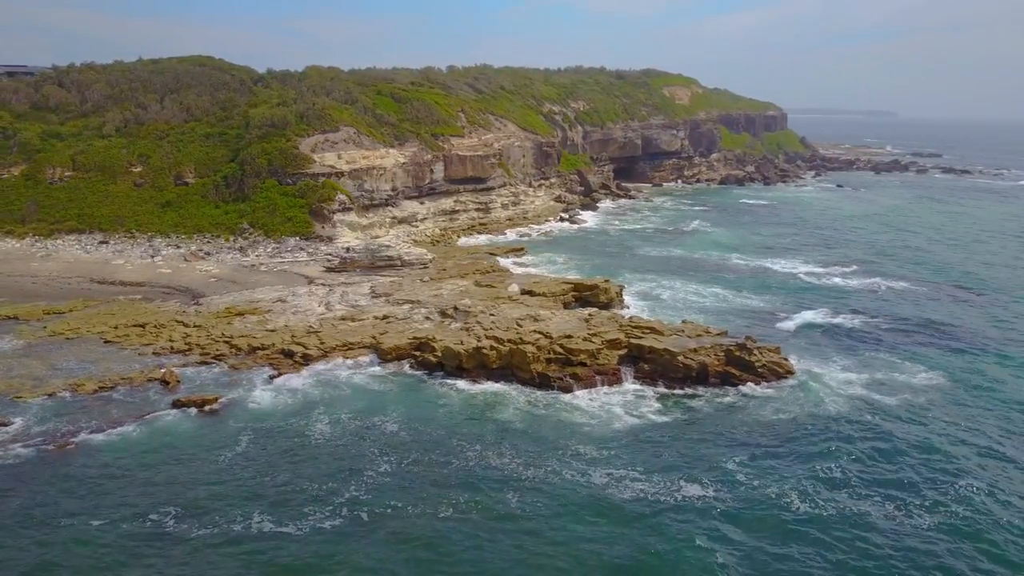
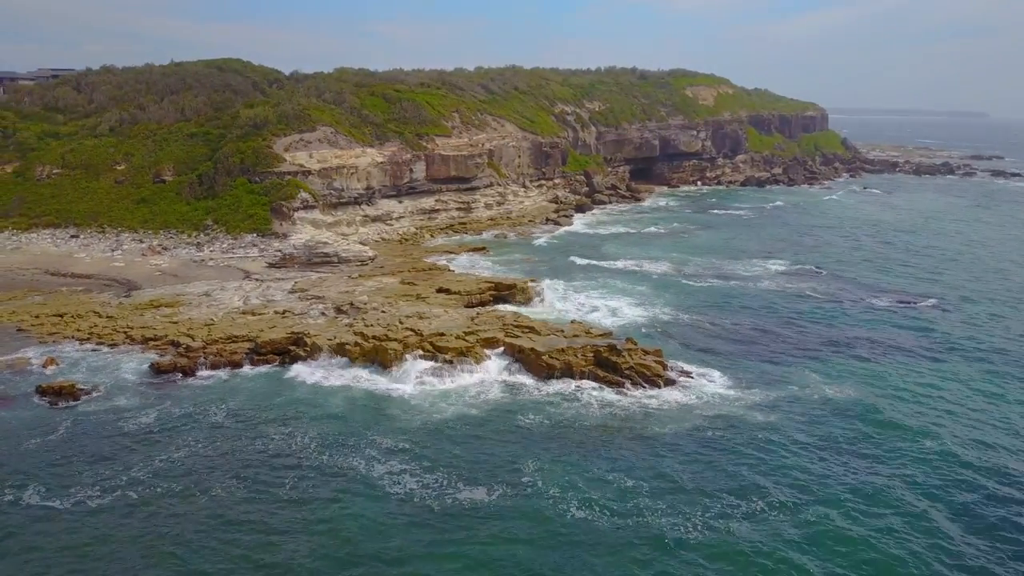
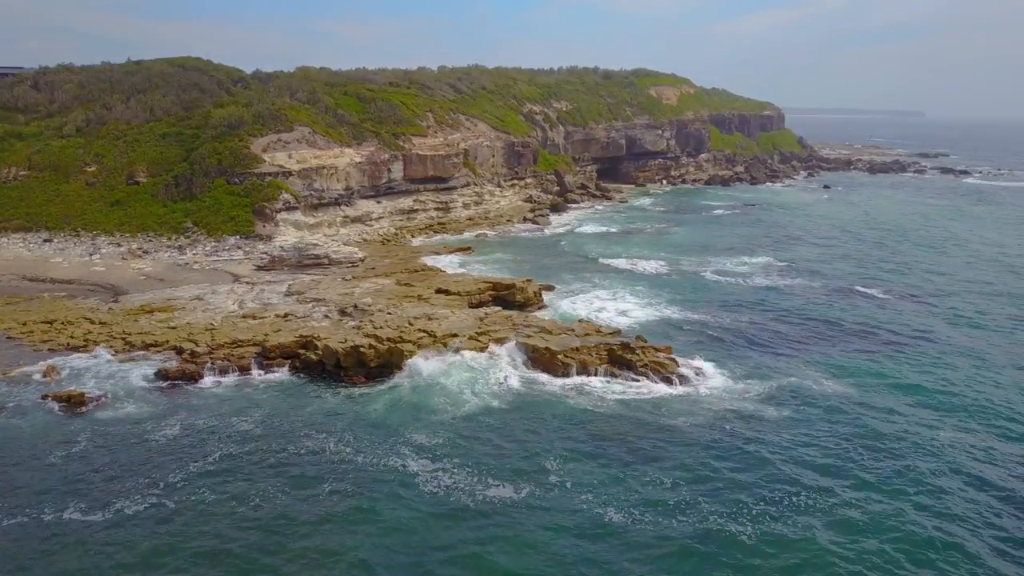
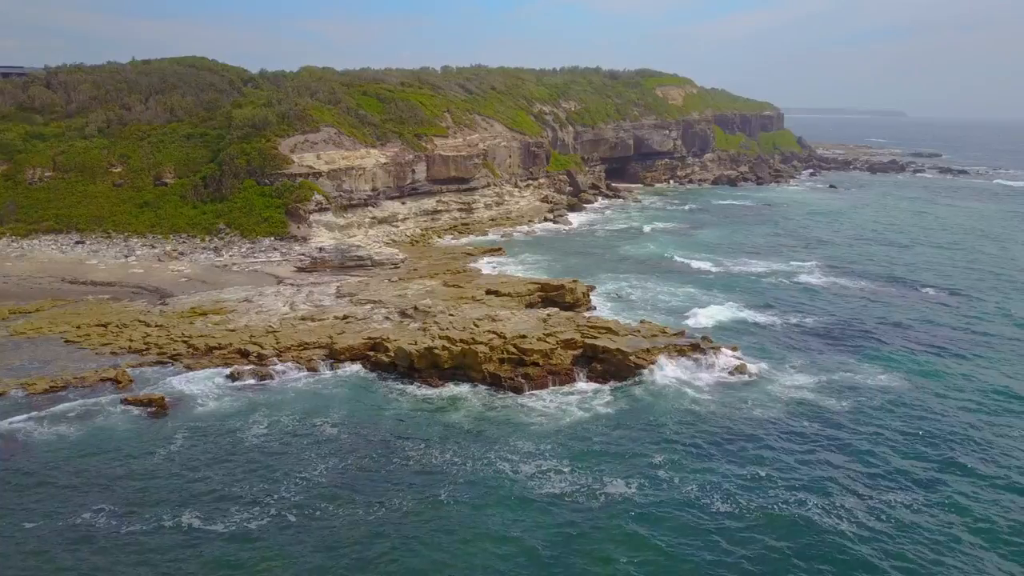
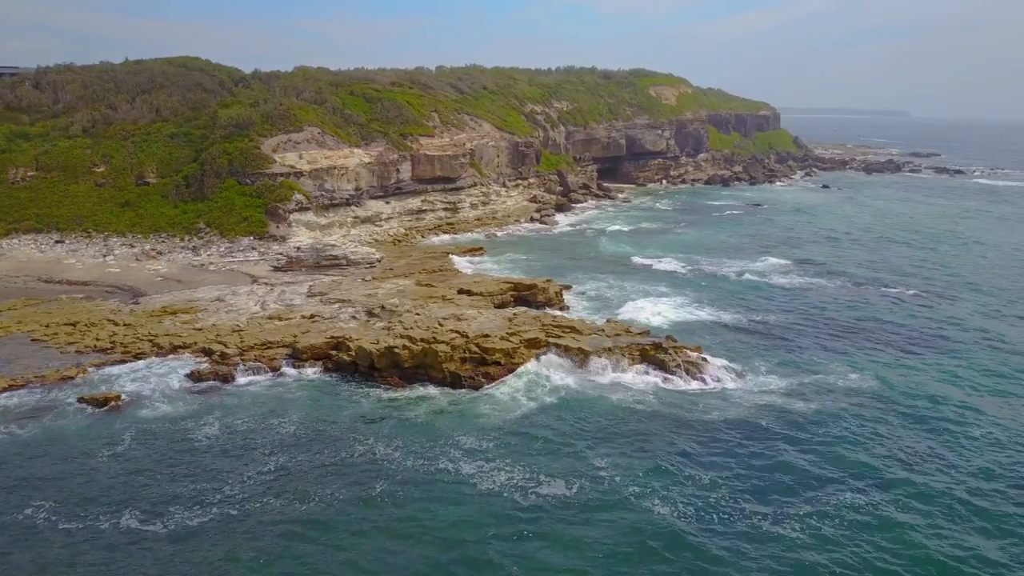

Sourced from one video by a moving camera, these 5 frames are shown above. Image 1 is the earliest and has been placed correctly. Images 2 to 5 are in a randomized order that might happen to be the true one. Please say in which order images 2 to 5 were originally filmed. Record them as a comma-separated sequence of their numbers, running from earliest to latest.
4, 5, 3, 2
